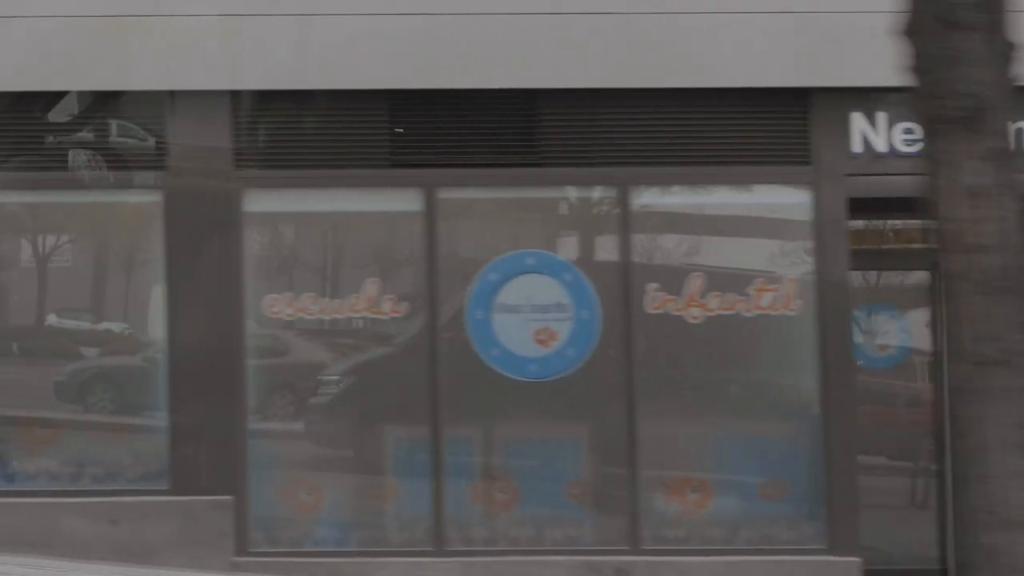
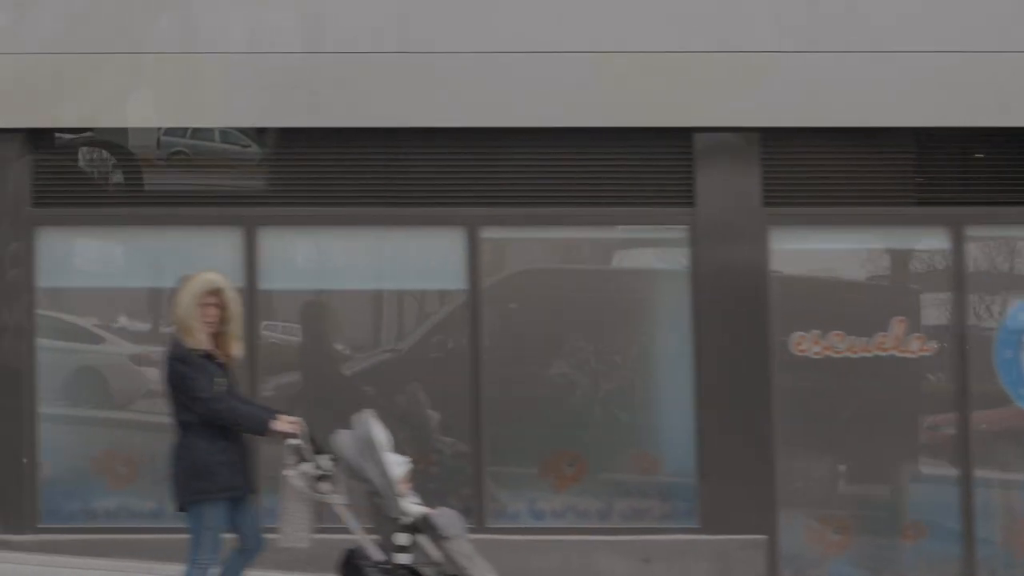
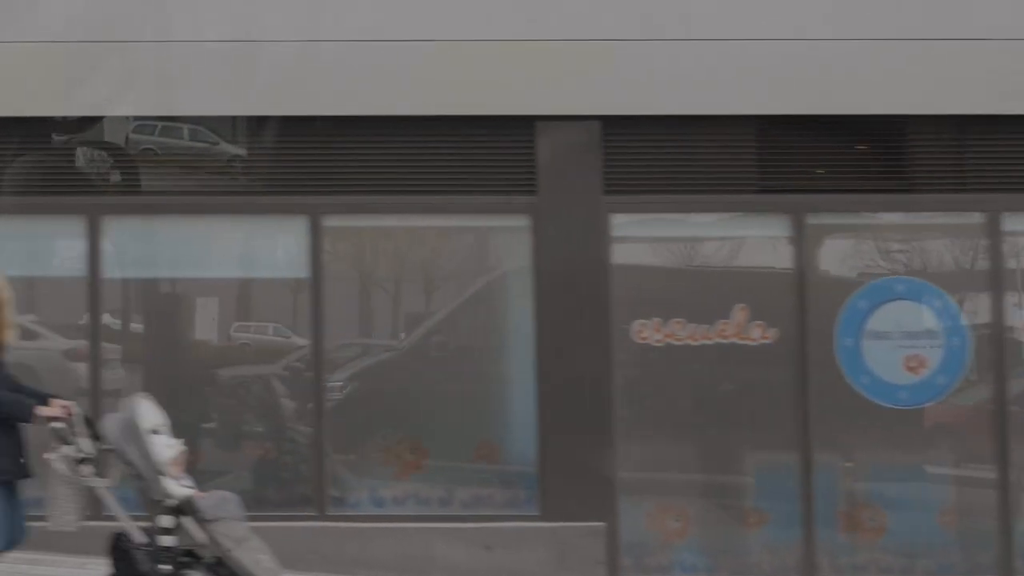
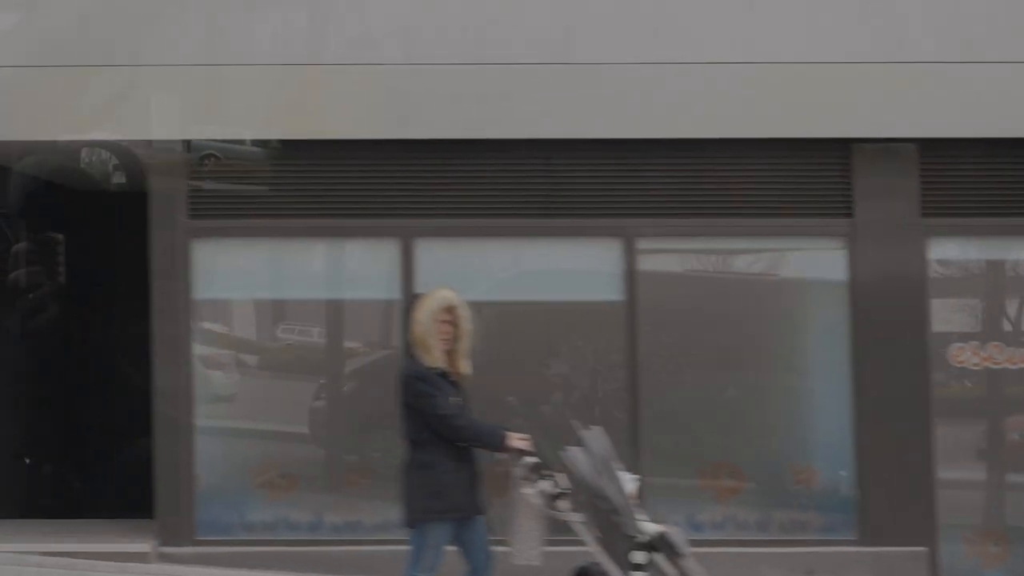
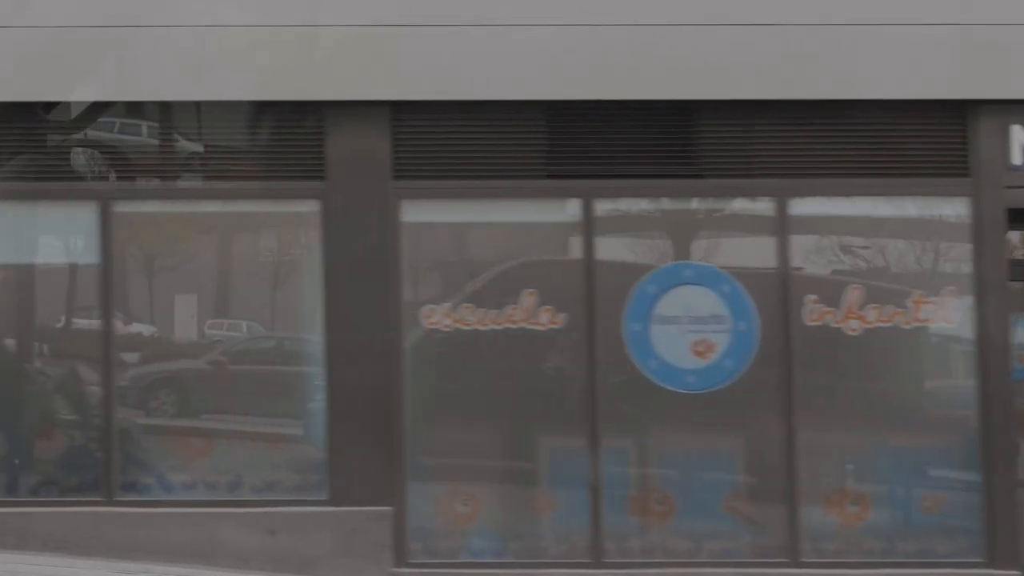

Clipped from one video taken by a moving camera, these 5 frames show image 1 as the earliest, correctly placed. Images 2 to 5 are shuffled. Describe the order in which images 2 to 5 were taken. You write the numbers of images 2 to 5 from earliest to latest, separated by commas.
5, 3, 2, 4
